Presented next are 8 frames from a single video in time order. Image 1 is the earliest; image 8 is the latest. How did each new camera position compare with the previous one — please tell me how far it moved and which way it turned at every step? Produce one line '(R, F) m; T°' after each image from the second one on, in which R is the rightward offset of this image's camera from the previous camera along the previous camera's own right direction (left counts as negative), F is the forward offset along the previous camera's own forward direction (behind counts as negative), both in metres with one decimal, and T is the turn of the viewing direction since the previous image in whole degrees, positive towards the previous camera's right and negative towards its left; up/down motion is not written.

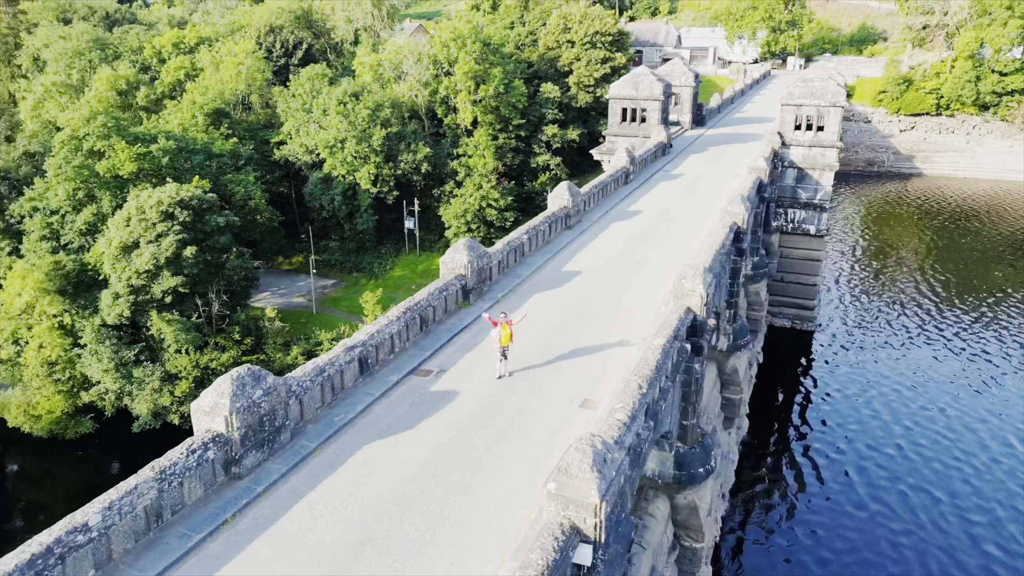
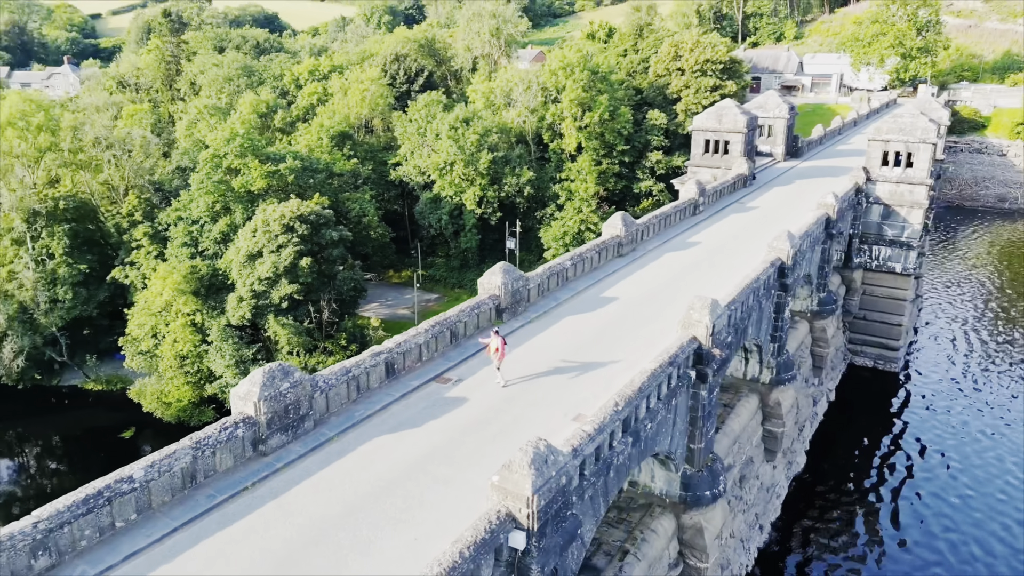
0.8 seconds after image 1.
(+1.4, -0.9) m; -9°
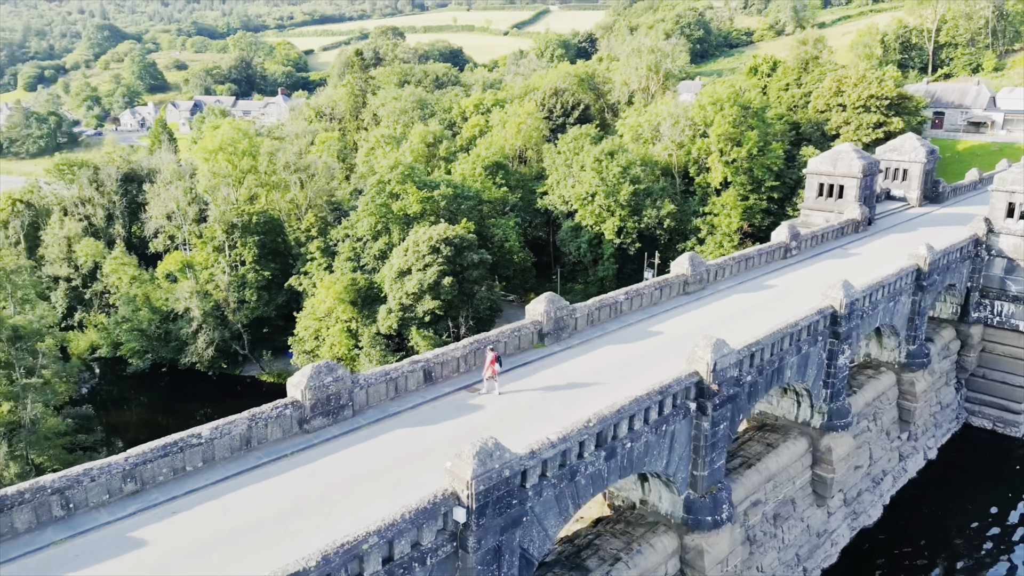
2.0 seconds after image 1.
(+2.3, -1.4) m; -13°
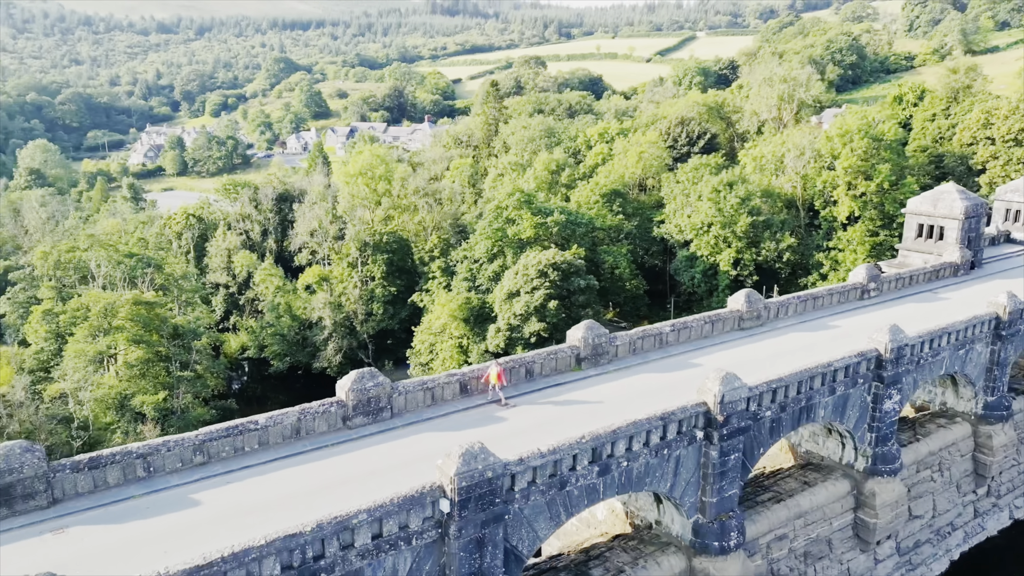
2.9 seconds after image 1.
(+1.9, -1.1) m; -11°
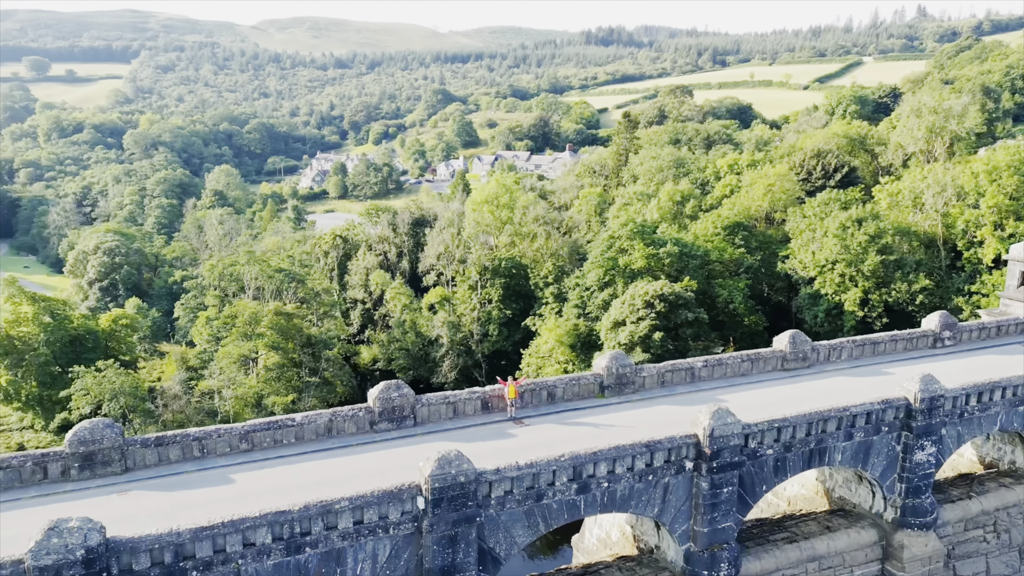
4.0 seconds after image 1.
(+2.5, -1.0) m; -12°
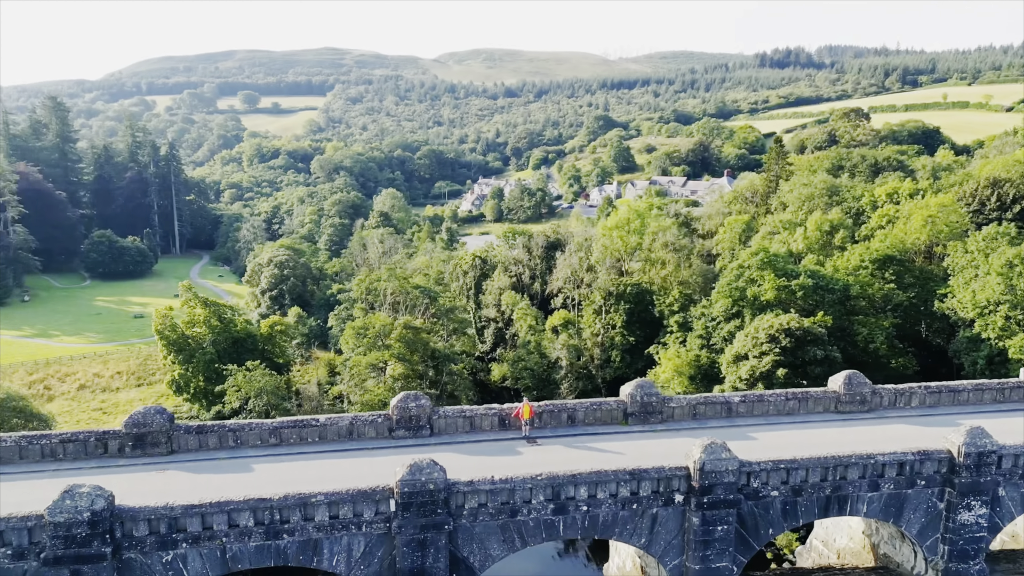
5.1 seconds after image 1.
(+2.9, -0.1) m; -13°
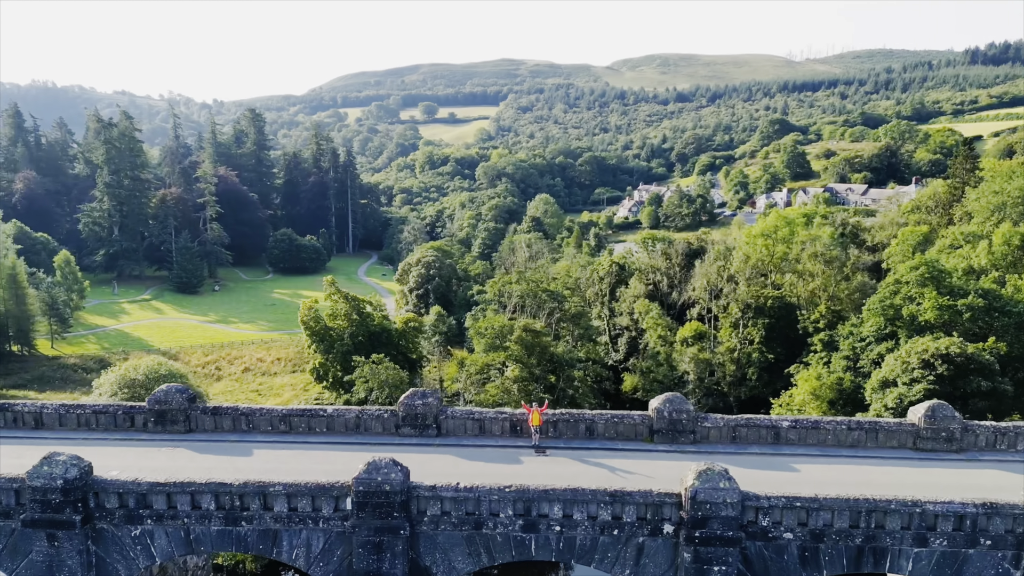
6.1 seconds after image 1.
(+2.9, +1.2) m; -13°
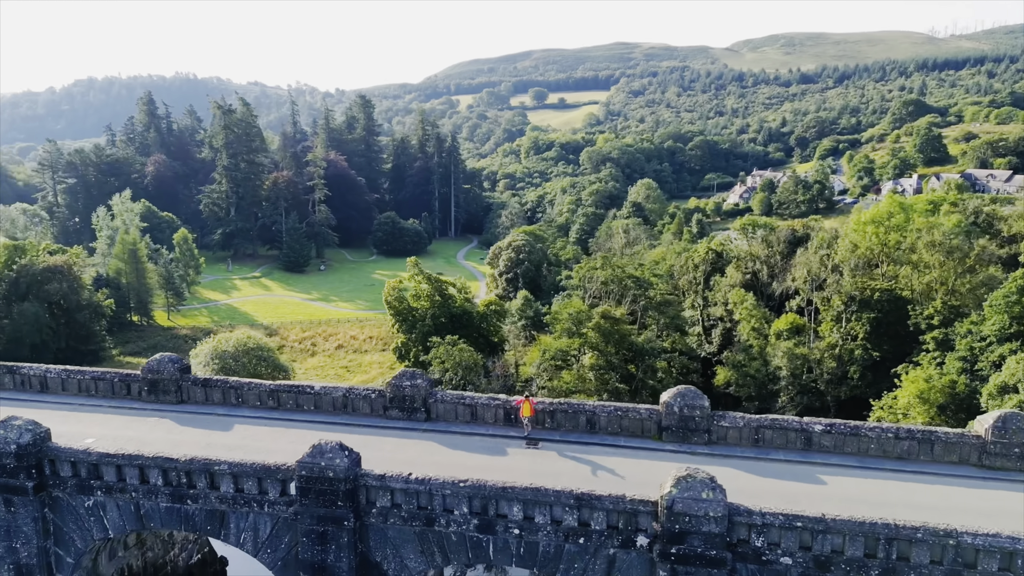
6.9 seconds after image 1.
(+2.0, +1.4) m; -9°
